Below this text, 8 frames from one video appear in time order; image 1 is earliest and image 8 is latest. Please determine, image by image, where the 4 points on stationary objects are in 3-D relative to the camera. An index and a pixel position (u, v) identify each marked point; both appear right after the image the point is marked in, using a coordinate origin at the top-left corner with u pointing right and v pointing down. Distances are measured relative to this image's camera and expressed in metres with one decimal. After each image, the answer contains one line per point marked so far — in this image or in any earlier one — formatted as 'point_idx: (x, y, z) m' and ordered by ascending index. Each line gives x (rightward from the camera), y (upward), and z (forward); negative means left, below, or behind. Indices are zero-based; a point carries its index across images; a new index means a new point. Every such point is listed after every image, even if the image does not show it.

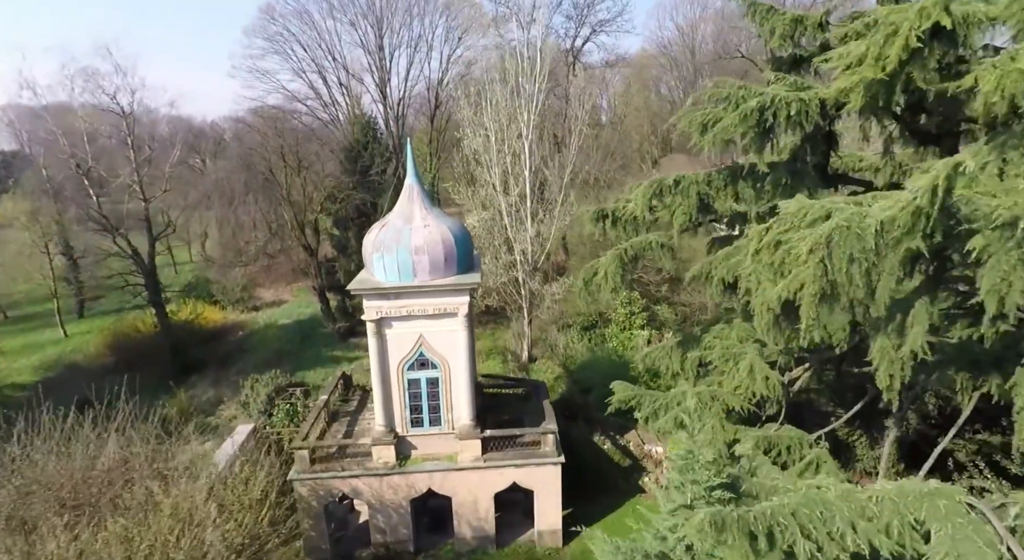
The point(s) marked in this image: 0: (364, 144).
0: (-4.1, +3.8, +19.0) m
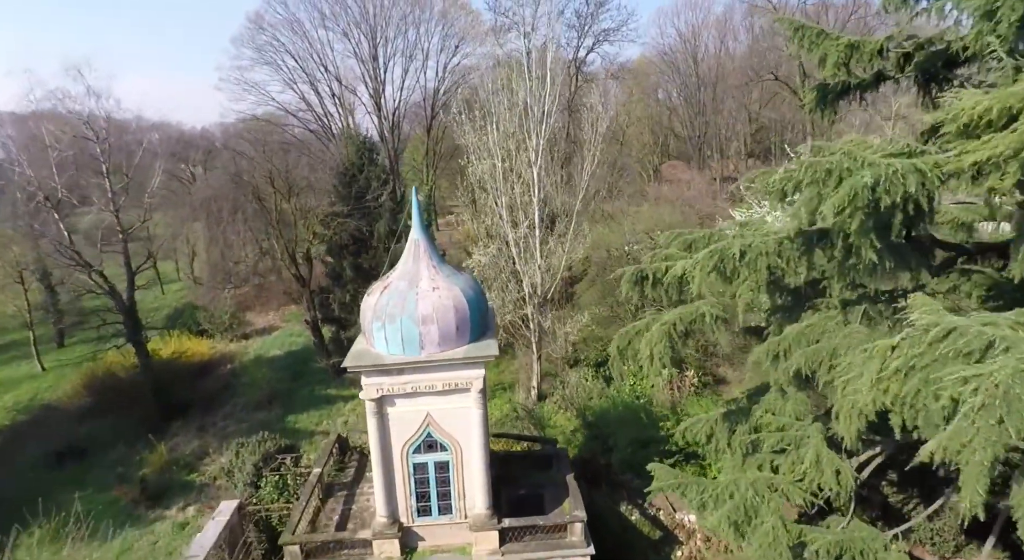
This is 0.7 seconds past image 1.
0: (-4.0, +3.0, +17.8) m
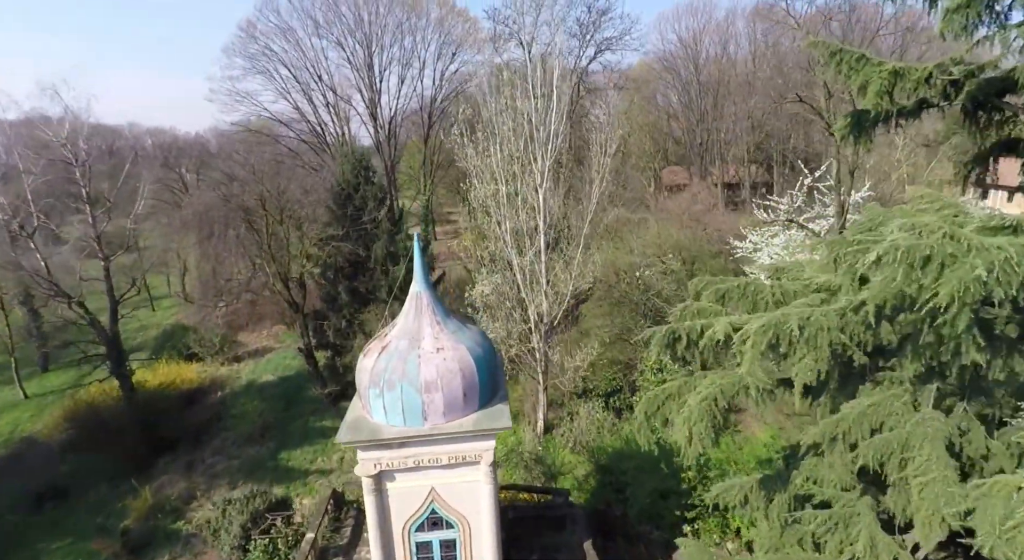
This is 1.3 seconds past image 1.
0: (-4.0, +2.4, +17.0) m
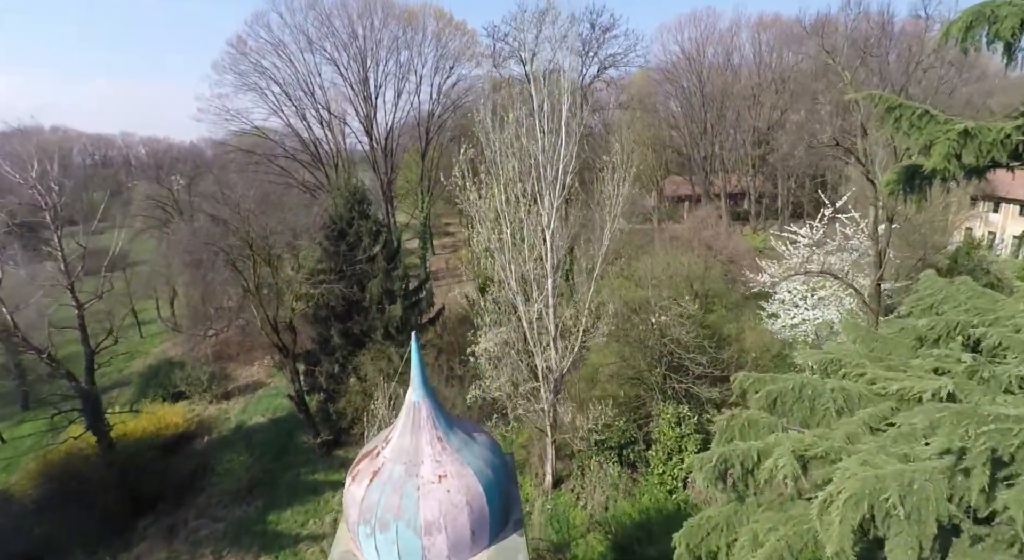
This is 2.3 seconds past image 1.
0: (-3.9, +1.4, +16.0) m
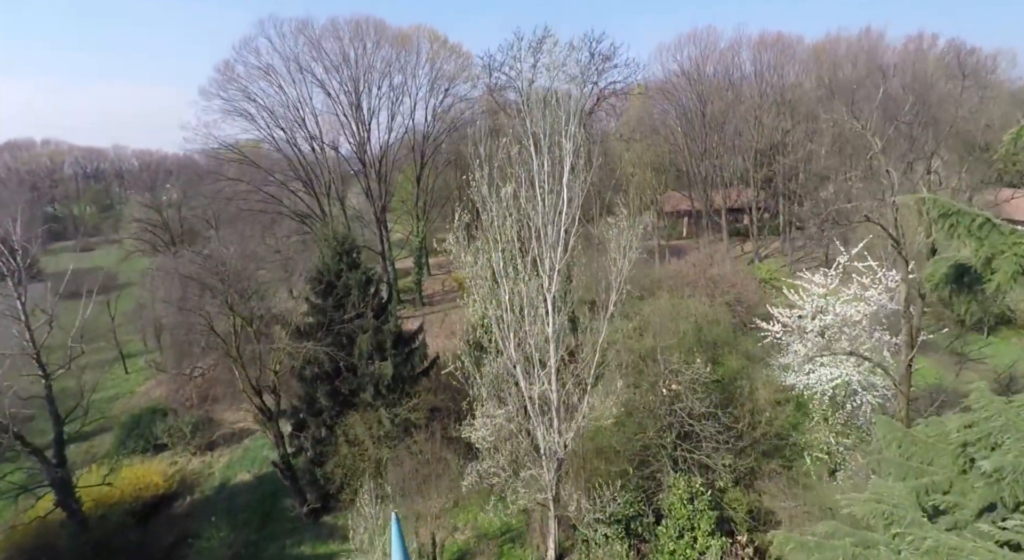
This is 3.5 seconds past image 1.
0: (-3.9, +0.2, +15.1) m
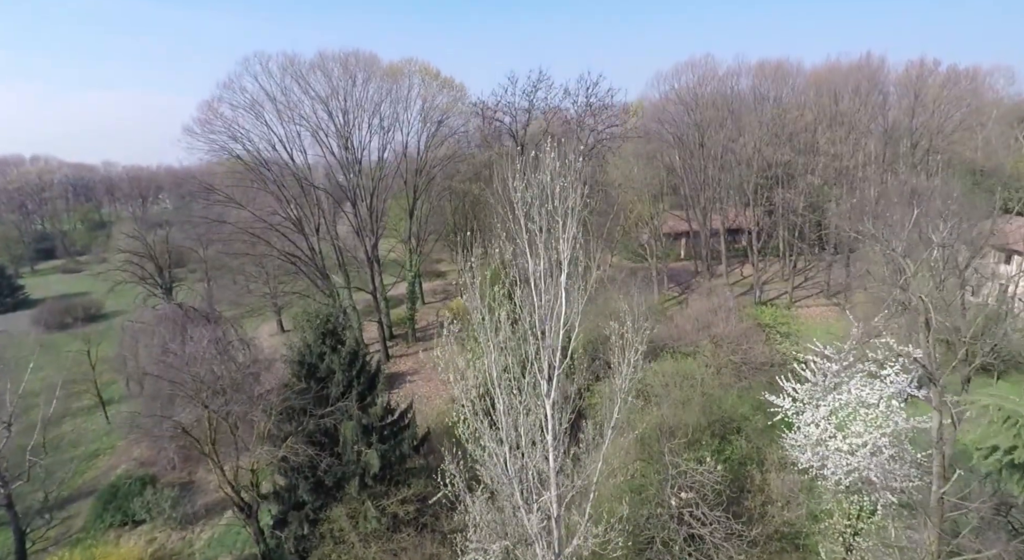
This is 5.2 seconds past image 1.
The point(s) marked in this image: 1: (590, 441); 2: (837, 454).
0: (-4.0, -1.5, +14.2) m
1: (+1.3, -2.5, +11.5) m
2: (+6.8, -3.7, +14.3) m
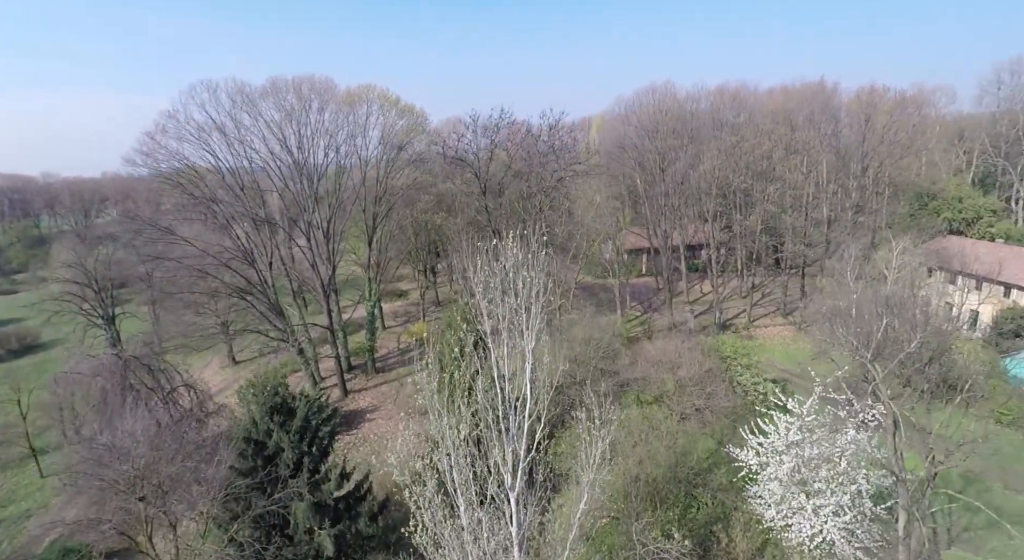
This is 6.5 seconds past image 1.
0: (-4.8, -2.9, +13.3) m
1: (+0.7, -3.8, +10.9) m
2: (+6.1, -4.9, +14.0) m
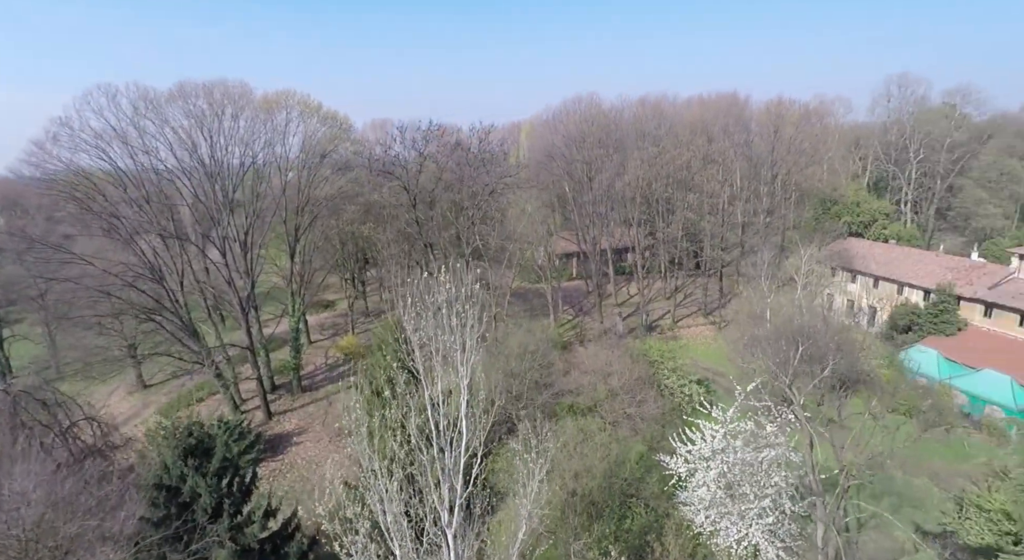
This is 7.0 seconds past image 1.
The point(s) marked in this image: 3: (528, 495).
0: (-5.9, -3.4, +12.2) m
1: (-0.2, -4.2, +10.3) m
2: (+4.9, -5.3, +14.0) m
3: (+0.3, -3.2, +10.5) m
